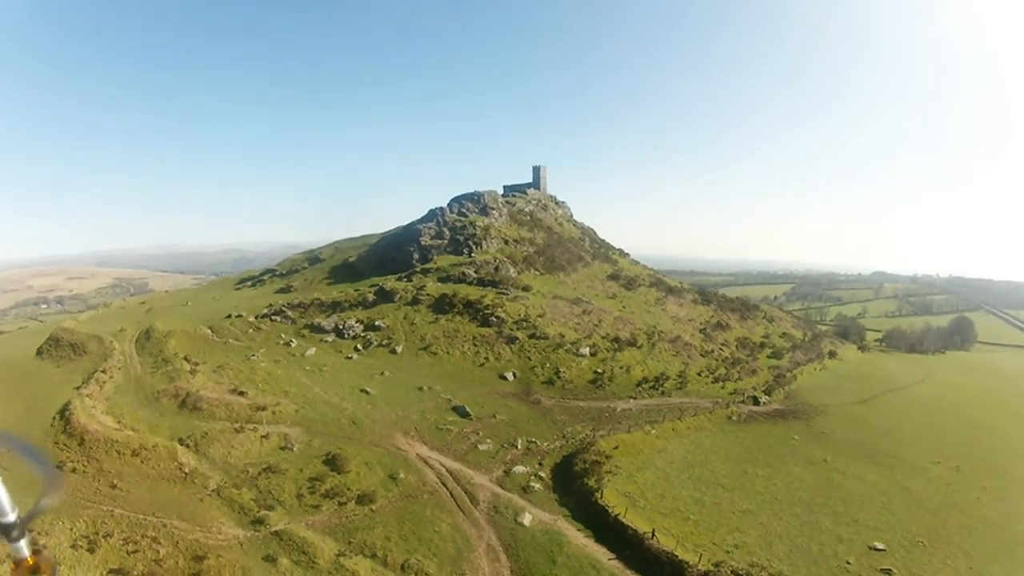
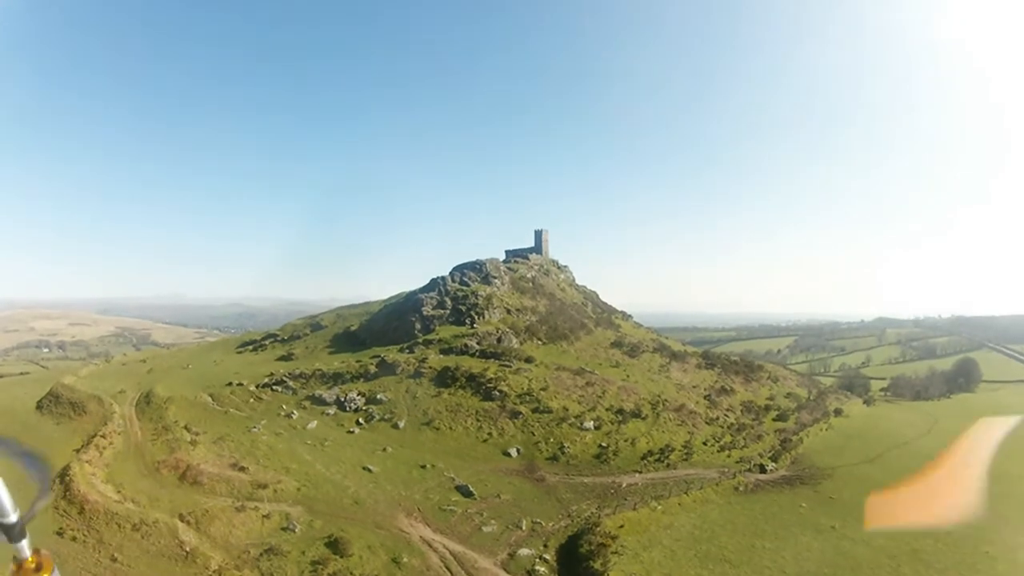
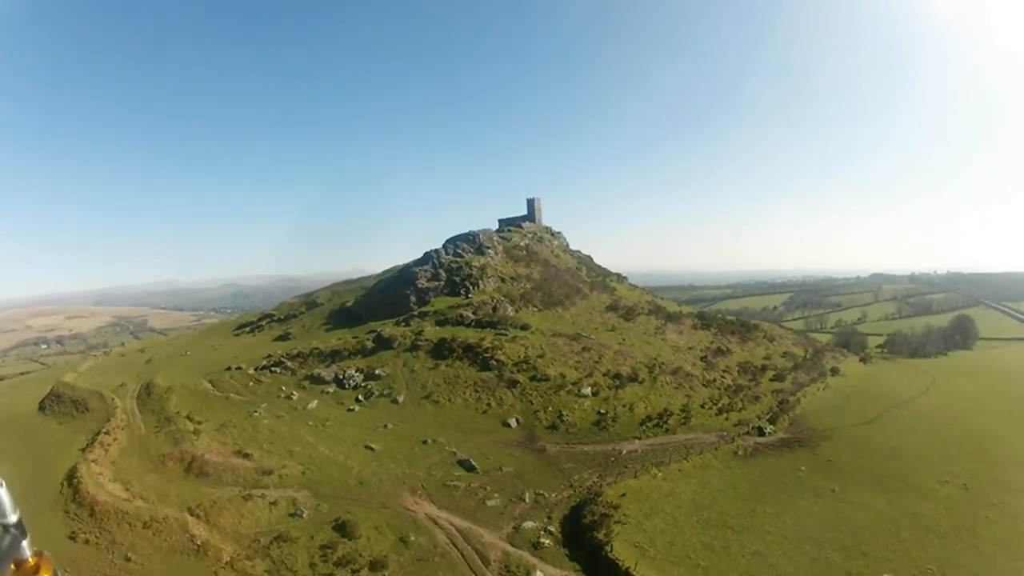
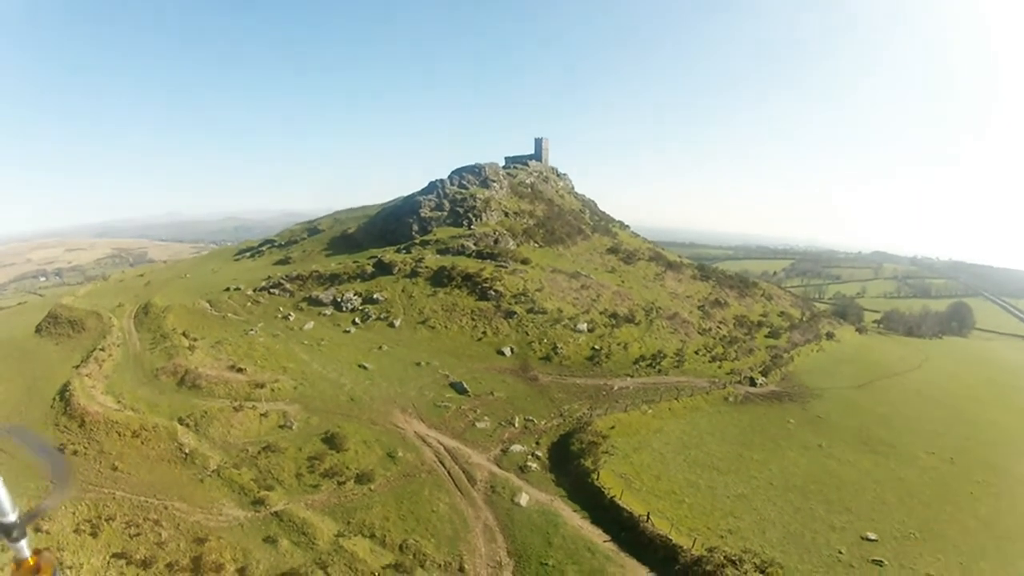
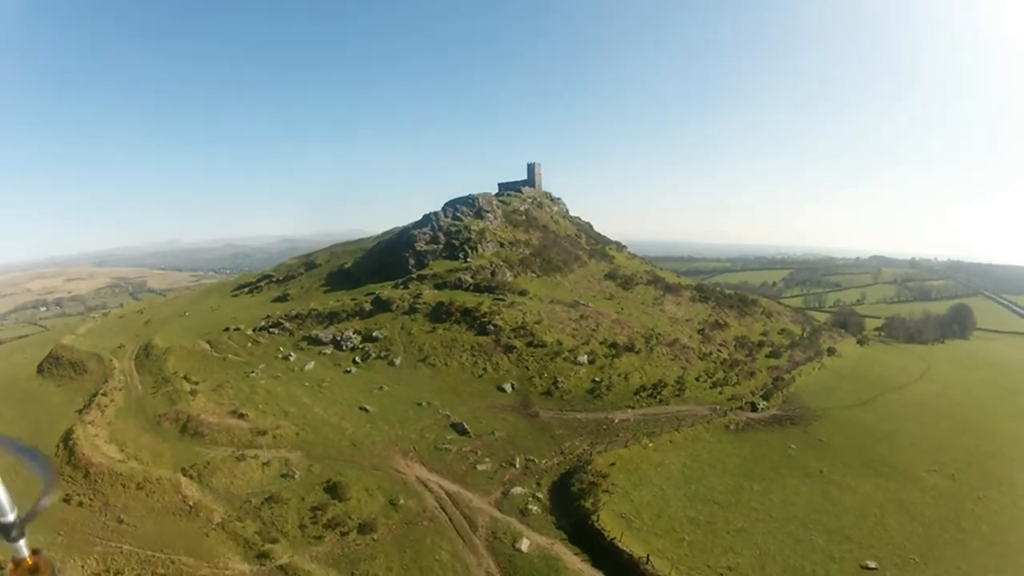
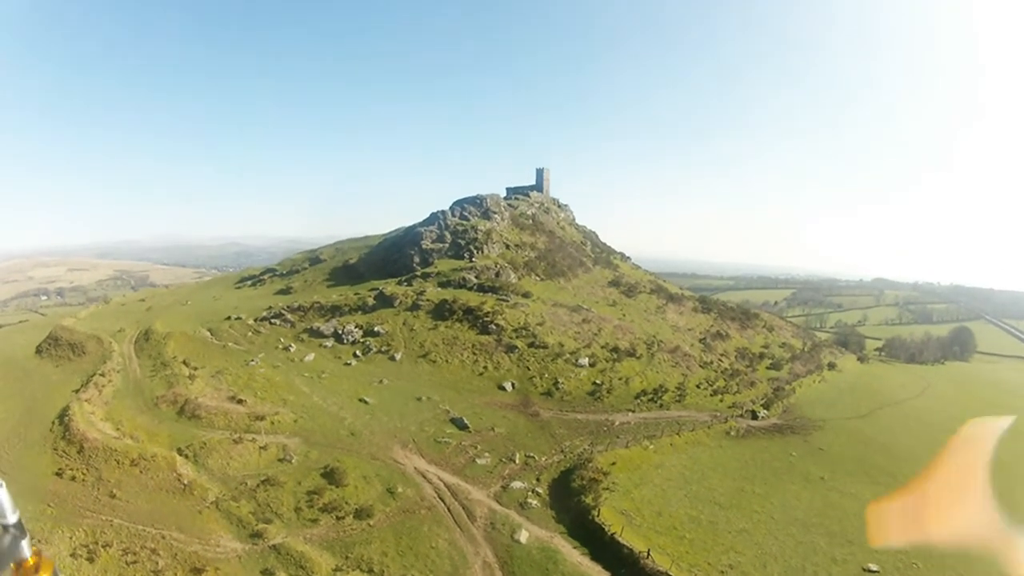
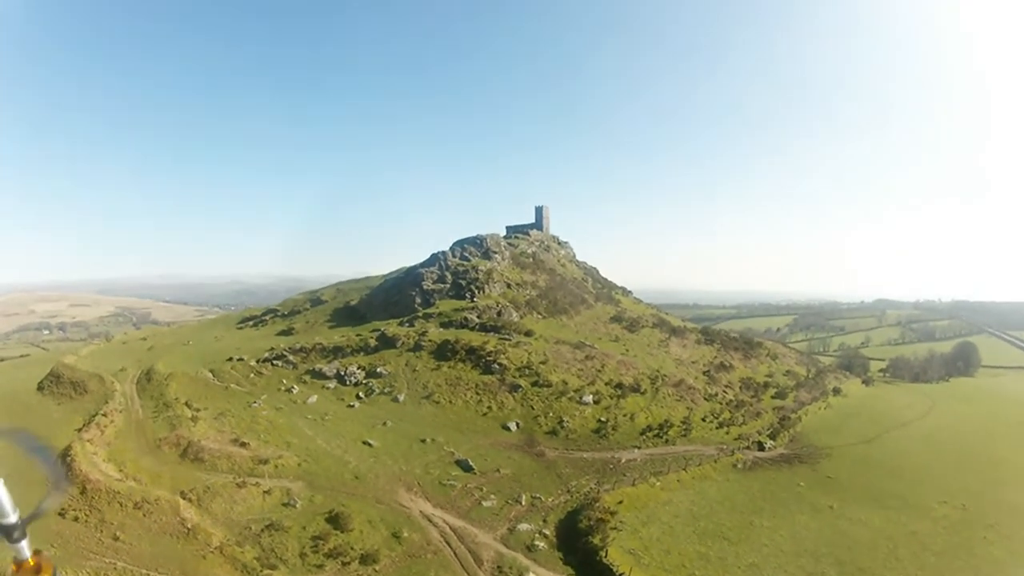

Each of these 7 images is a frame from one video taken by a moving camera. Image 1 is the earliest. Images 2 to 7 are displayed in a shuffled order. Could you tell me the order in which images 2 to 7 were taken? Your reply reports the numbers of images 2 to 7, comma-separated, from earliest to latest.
4, 6, 7, 2, 3, 5
